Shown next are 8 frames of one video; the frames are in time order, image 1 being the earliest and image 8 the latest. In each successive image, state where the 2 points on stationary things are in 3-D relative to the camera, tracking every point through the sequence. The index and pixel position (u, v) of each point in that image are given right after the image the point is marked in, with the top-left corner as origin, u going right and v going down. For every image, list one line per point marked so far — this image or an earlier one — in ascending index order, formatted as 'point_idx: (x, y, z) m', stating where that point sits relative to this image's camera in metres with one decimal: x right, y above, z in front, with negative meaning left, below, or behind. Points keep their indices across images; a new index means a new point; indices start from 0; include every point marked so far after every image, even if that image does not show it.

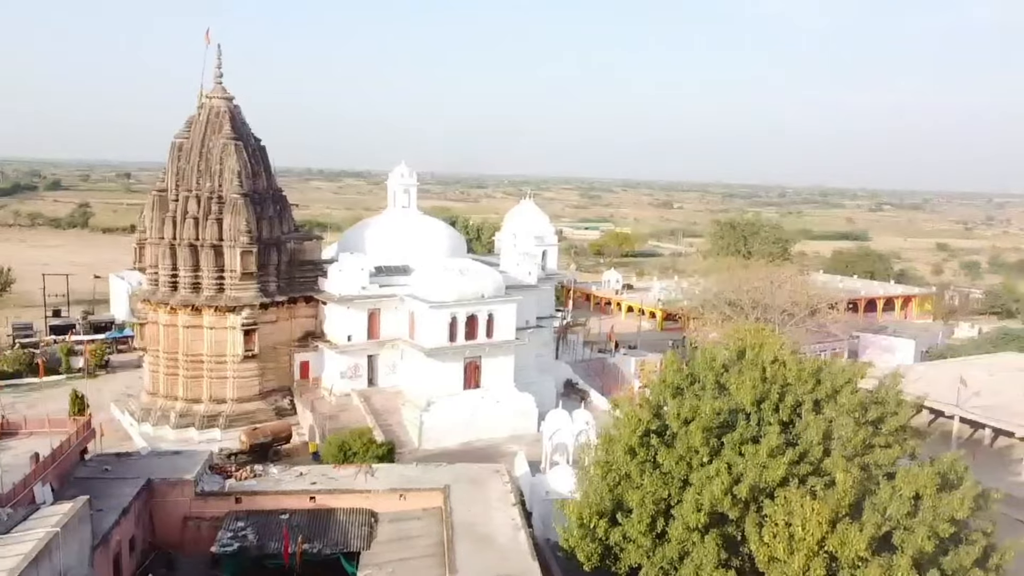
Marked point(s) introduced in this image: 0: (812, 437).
0: (+4.7, -2.3, +12.5) m
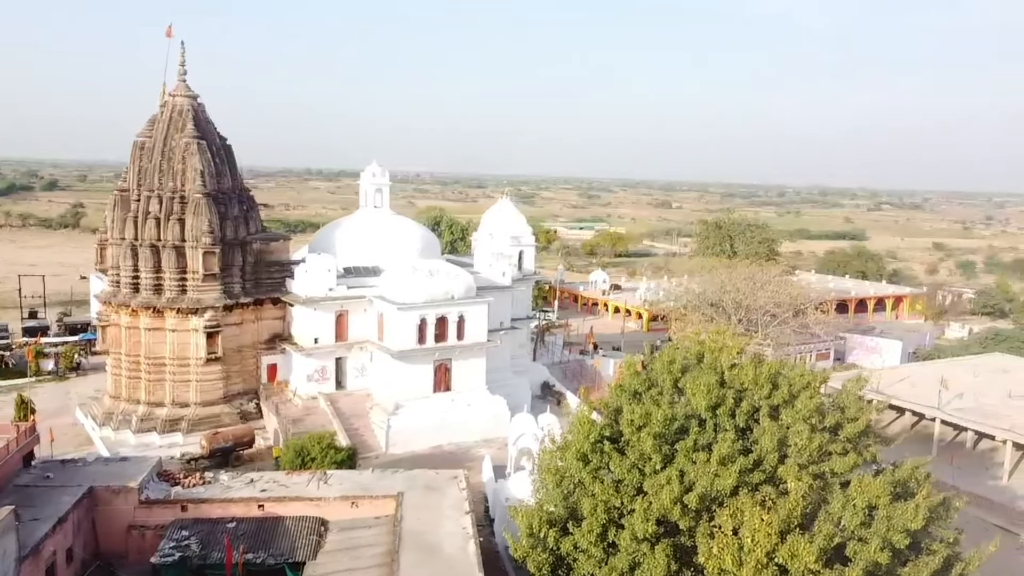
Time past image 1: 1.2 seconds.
0: (+3.8, -2.3, +12.1) m
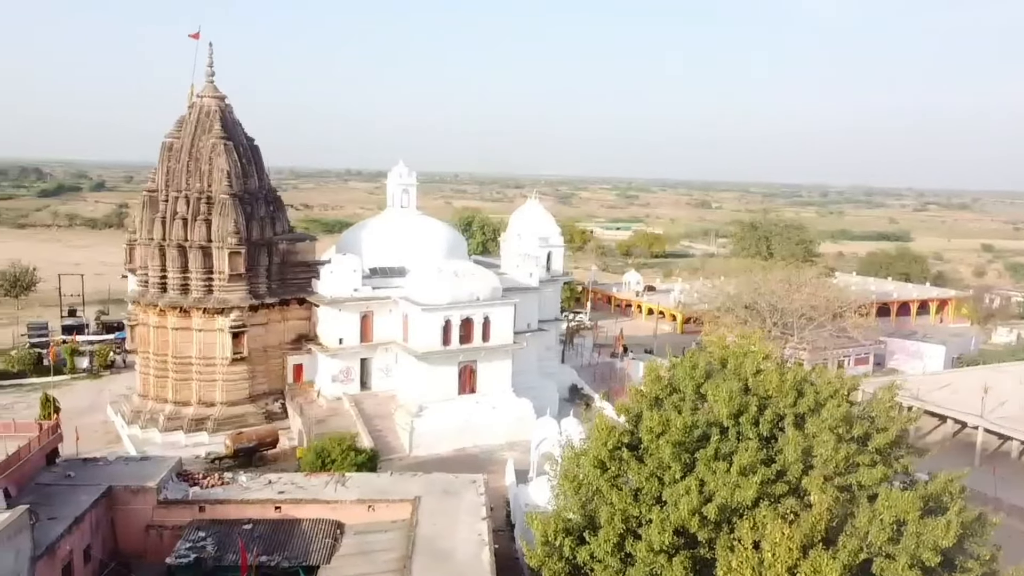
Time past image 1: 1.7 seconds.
0: (+4.0, -2.4, +11.7) m
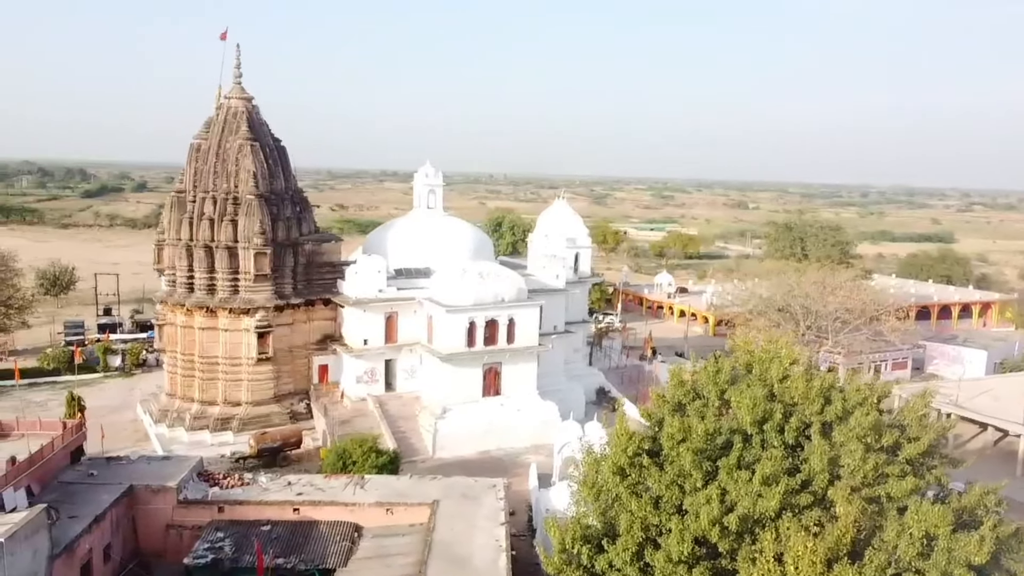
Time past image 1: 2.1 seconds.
0: (+4.3, -2.4, +11.3) m
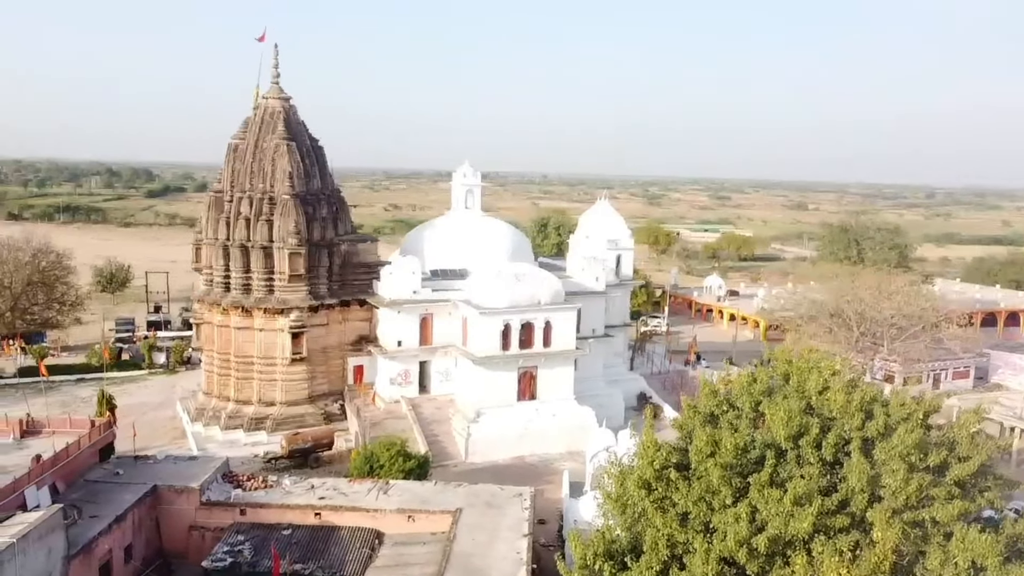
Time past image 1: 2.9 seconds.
0: (+4.5, -2.5, +10.5) m
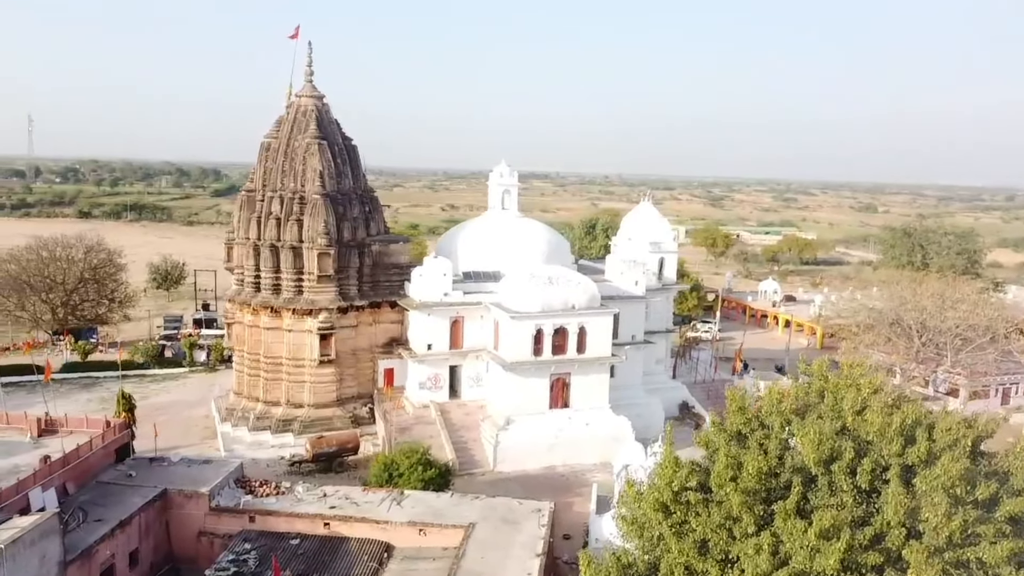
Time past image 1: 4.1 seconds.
0: (+4.5, -2.7, +9.5) m
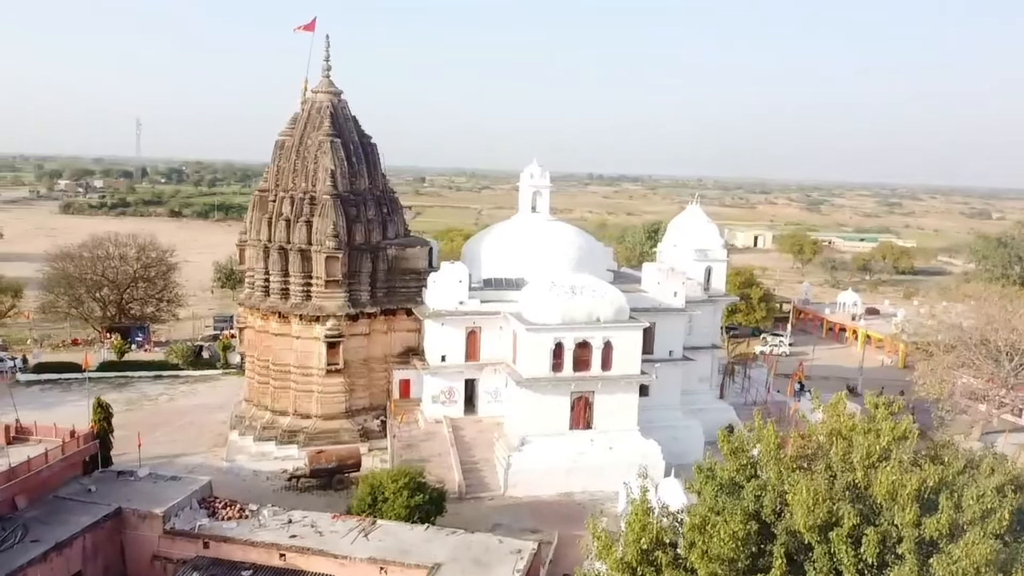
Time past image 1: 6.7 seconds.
0: (+3.5, -2.9, +7.5) m
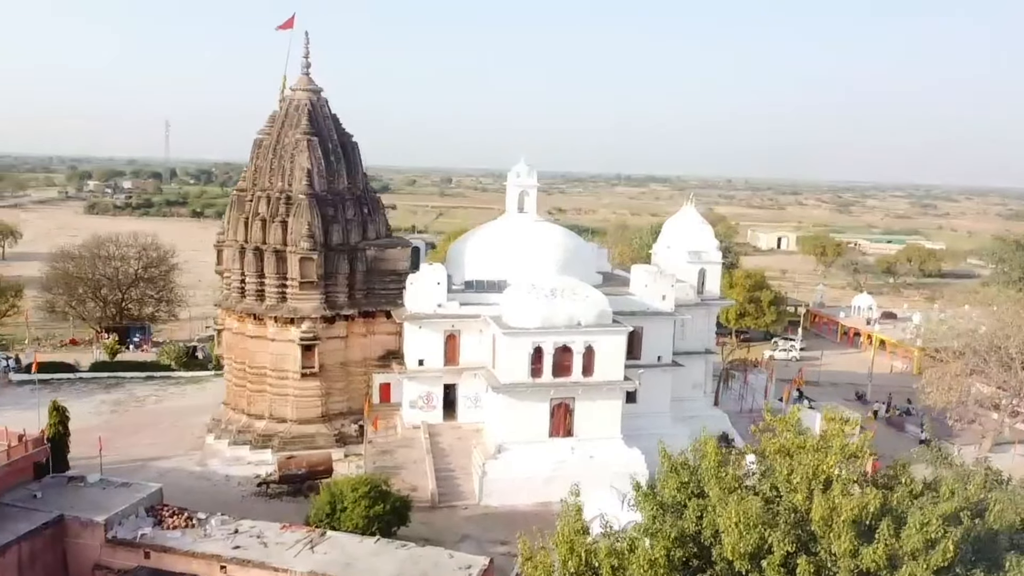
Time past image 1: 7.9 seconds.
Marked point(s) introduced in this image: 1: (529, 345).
0: (+2.6, -3.0, +6.8) m
1: (+0.4, -1.3, +18.3) m
